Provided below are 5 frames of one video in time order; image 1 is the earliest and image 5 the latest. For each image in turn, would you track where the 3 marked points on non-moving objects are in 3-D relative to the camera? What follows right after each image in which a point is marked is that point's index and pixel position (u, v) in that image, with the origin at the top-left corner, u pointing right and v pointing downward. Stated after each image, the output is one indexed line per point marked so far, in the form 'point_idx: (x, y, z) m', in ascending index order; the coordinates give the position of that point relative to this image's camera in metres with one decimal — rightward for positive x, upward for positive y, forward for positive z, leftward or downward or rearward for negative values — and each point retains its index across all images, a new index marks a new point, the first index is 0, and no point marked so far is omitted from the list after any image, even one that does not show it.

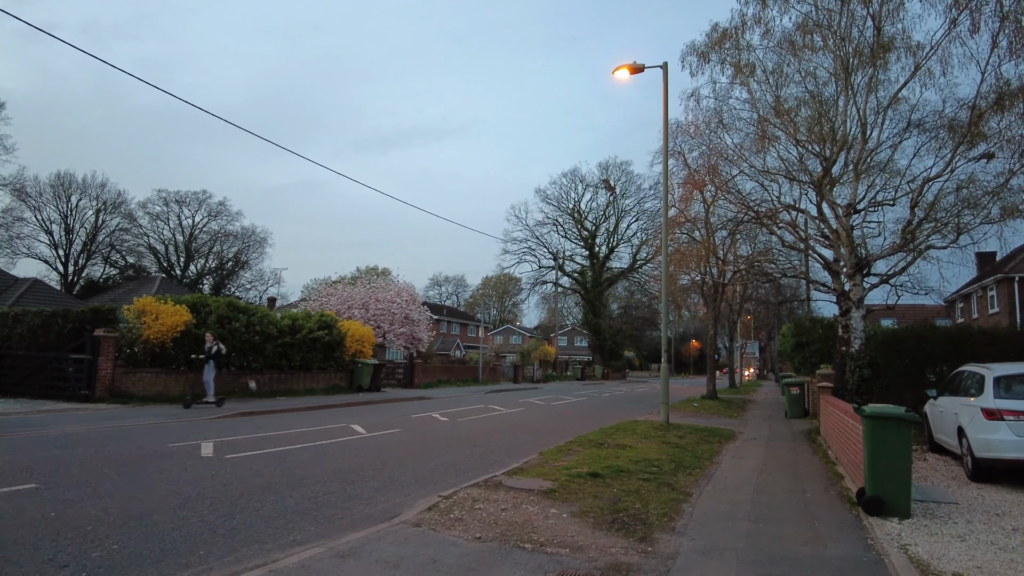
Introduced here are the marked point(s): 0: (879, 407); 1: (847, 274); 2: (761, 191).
0: (+3.7, -1.2, +6.8) m
1: (+7.8, +0.3, +15.5) m
2: (+7.3, +2.9, +19.6) m
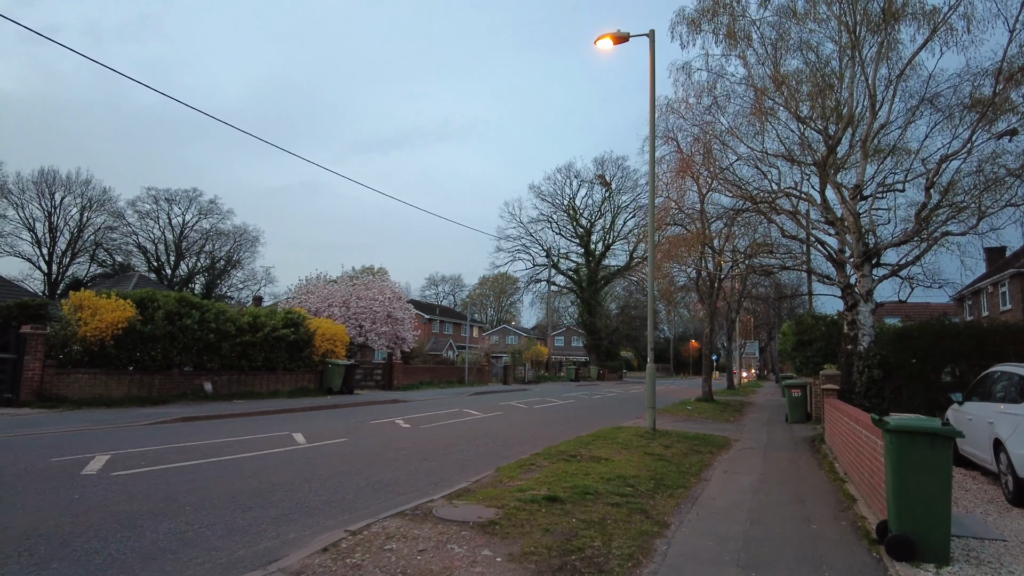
0: (+3.1, -1.0, +5.3) m
1: (+7.2, +0.5, +13.9) m
2: (+6.7, +3.1, +18.0) m
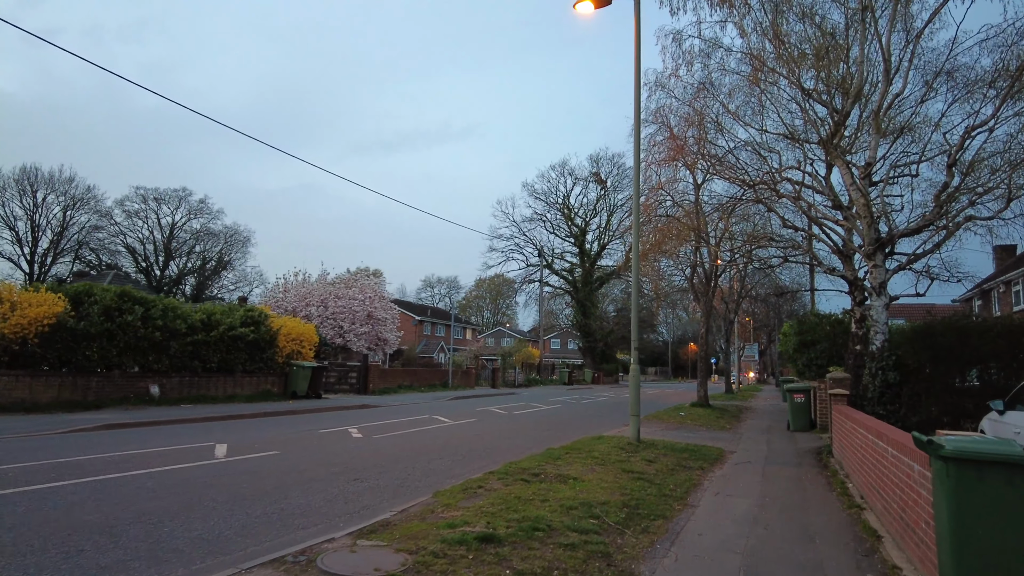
0: (+2.5, -0.8, +3.7) m
1: (+6.5, +0.6, +12.4) m
2: (+6.1, +3.2, +16.5) m
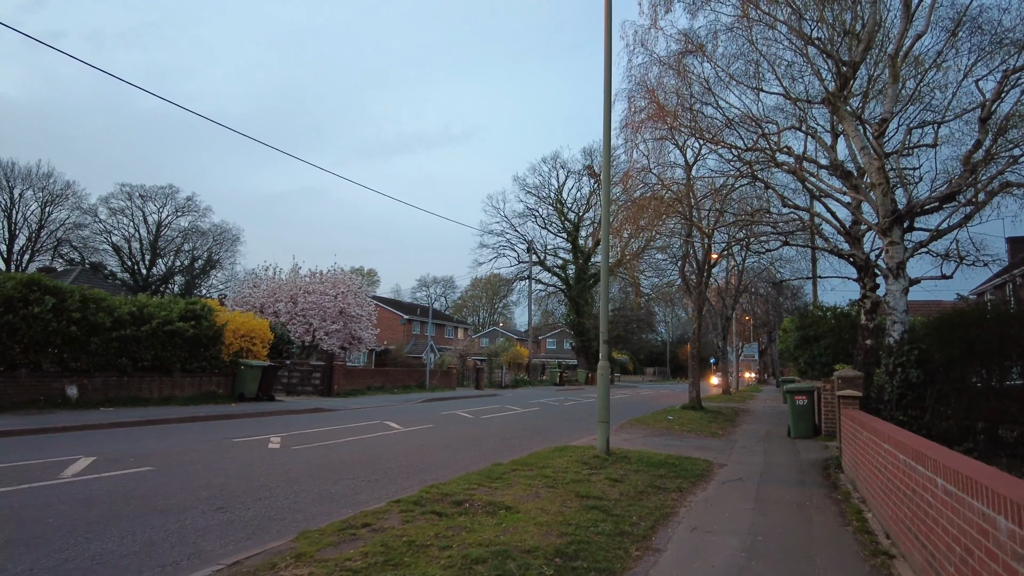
0: (+1.7, -0.5, +1.8) m
1: (+5.7, +0.9, +10.4) m
2: (+5.3, +3.5, +14.5) m
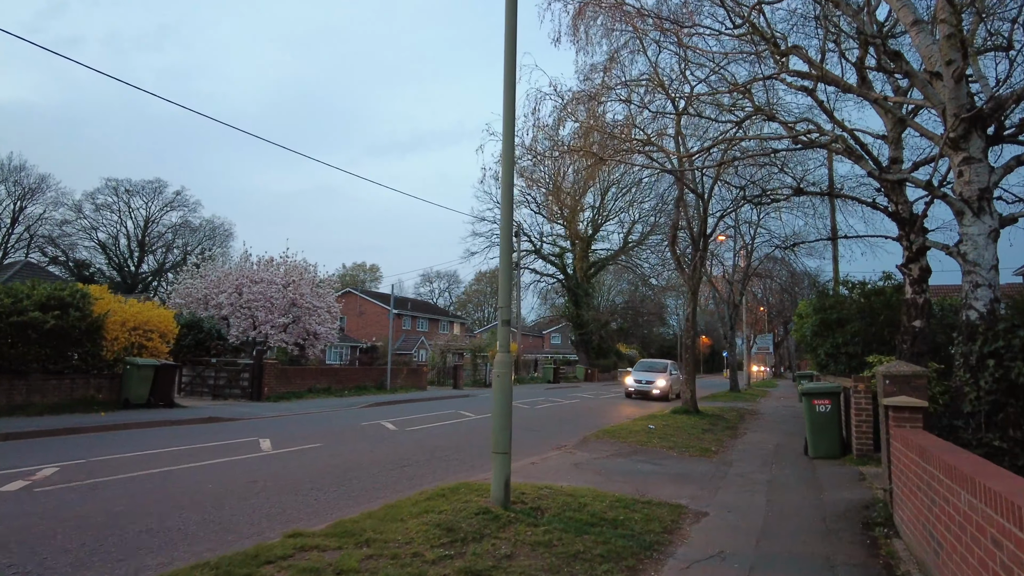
0: (+0.1, -0.1, -1.9) m
1: (+4.3, +1.5, +6.7) m
2: (+3.9, +4.0, +10.8) m
